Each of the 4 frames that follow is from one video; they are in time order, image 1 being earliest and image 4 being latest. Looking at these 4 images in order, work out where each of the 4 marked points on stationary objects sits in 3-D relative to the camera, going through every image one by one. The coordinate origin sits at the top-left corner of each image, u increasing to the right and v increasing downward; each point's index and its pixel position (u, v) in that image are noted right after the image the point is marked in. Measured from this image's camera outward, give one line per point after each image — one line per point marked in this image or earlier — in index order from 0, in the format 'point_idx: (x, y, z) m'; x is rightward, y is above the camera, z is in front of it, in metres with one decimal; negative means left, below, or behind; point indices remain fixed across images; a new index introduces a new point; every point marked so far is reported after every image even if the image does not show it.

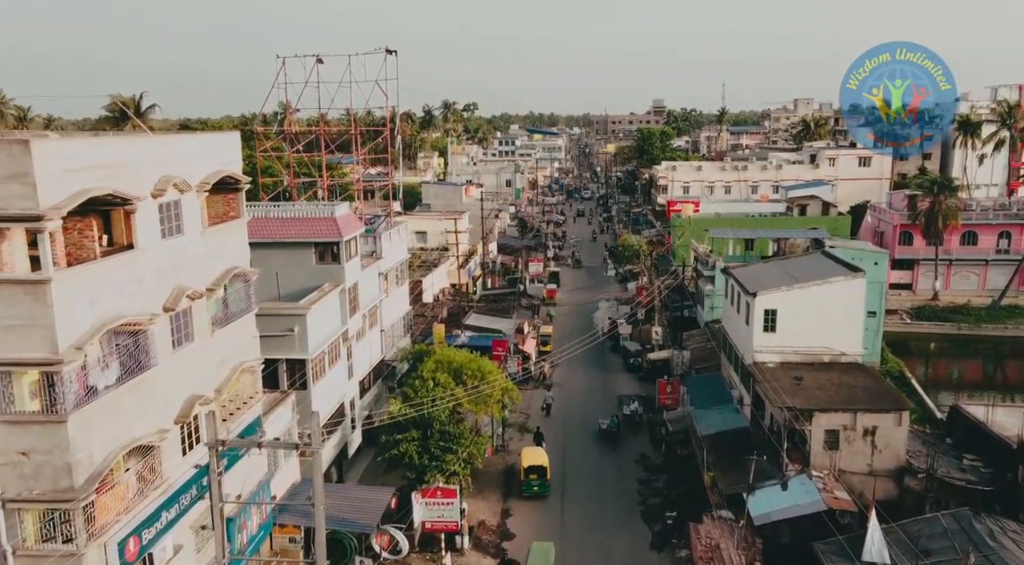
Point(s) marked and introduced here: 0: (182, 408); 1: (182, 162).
0: (-5.9, -2.2, +15.3) m
1: (-6.1, +2.2, +15.8) m
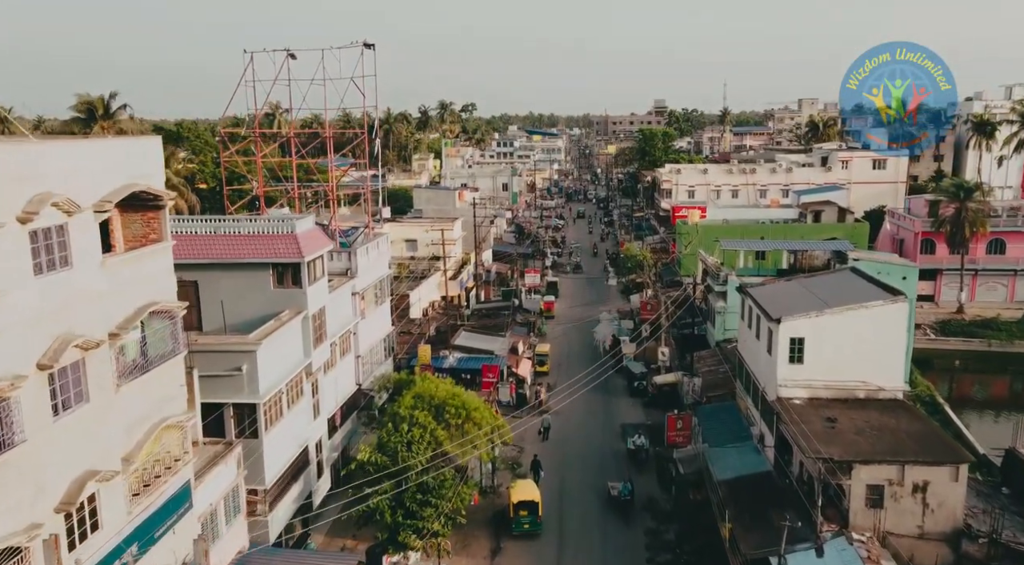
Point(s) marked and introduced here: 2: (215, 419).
0: (-6.2, -2.9, +12.0) m
1: (-6.4, +1.6, +12.5) m
2: (-6.5, -3.0, +19.0) m
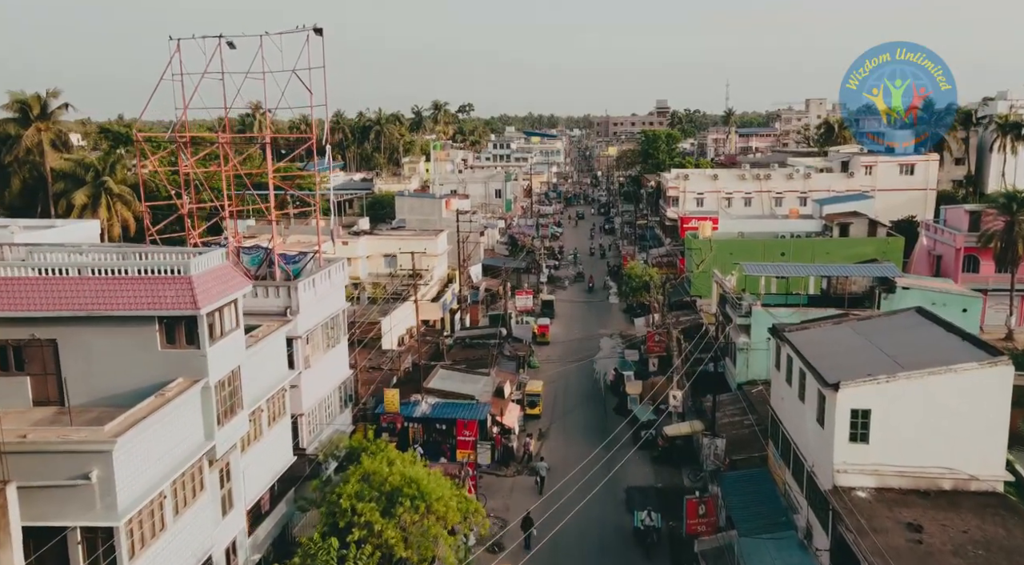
0: (-6.7, -4.0, +6.4) m
1: (-7.0, +0.5, +6.9) m
2: (-7.1, -4.1, +13.4) m
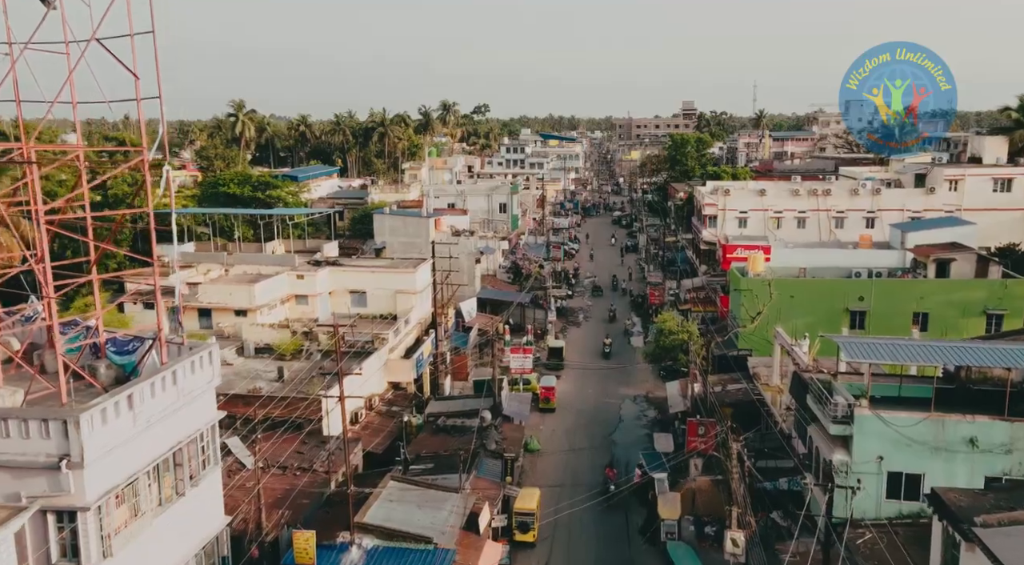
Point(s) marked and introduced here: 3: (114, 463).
0: (-7.9, -5.9, -3.7) m
1: (-8.0, -1.4, -3.1) m
2: (-8.1, -6.0, +3.4) m
3: (-6.2, -2.8, +13.5) m
